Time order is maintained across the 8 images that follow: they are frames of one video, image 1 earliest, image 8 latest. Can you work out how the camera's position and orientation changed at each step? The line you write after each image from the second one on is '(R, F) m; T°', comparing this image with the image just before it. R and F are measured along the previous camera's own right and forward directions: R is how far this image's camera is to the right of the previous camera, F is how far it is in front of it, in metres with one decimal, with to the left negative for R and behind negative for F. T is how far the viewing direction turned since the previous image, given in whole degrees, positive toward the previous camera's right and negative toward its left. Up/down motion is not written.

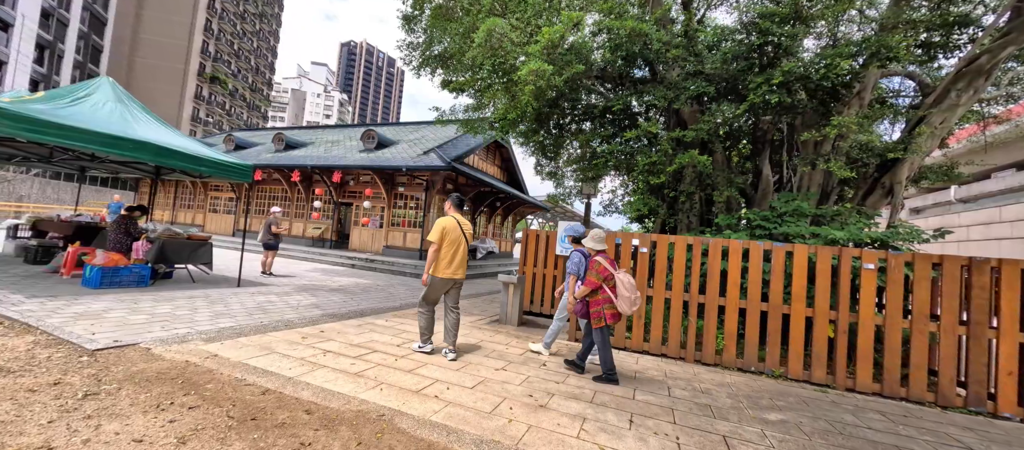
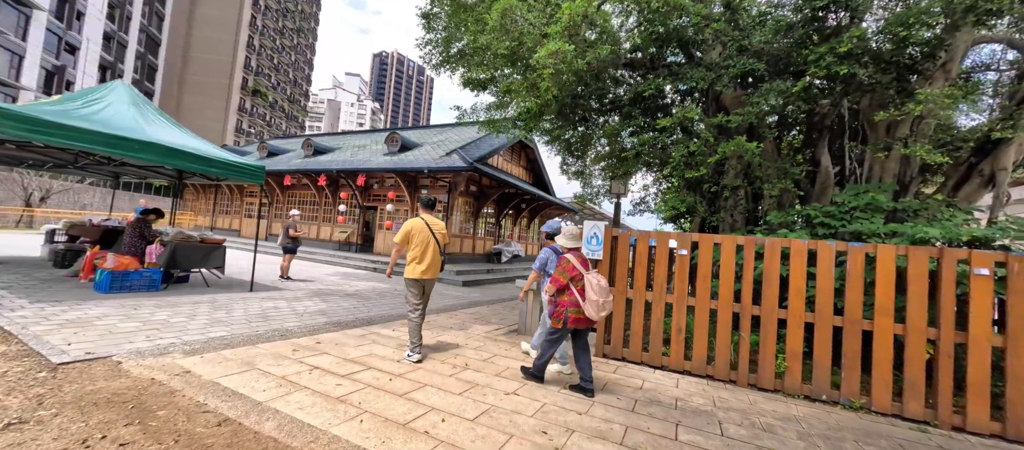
(+0.1, +0.5) m; -4°
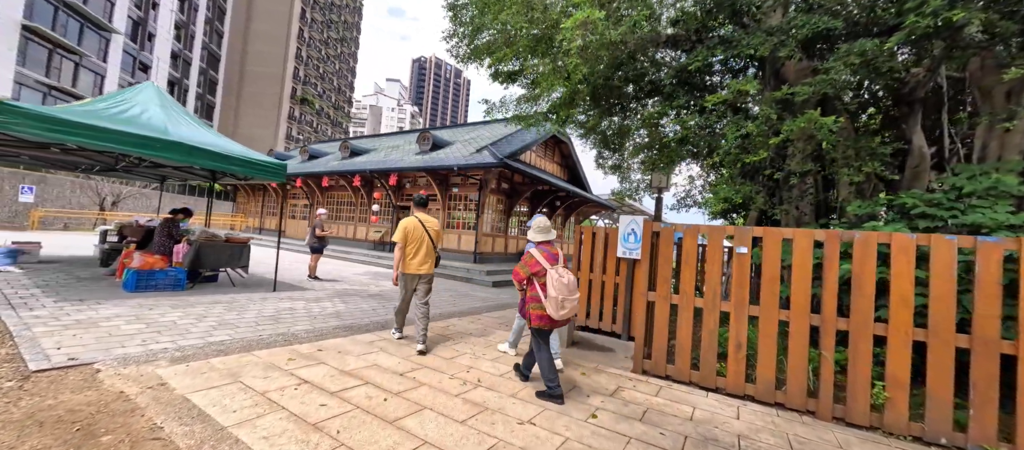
(+0.1, +0.5) m; -6°
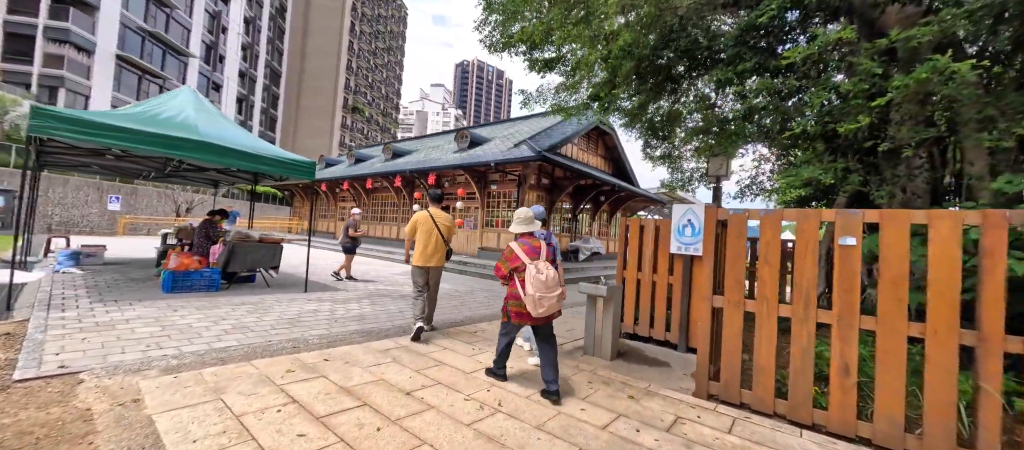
(+0.1, +0.5) m; -7°
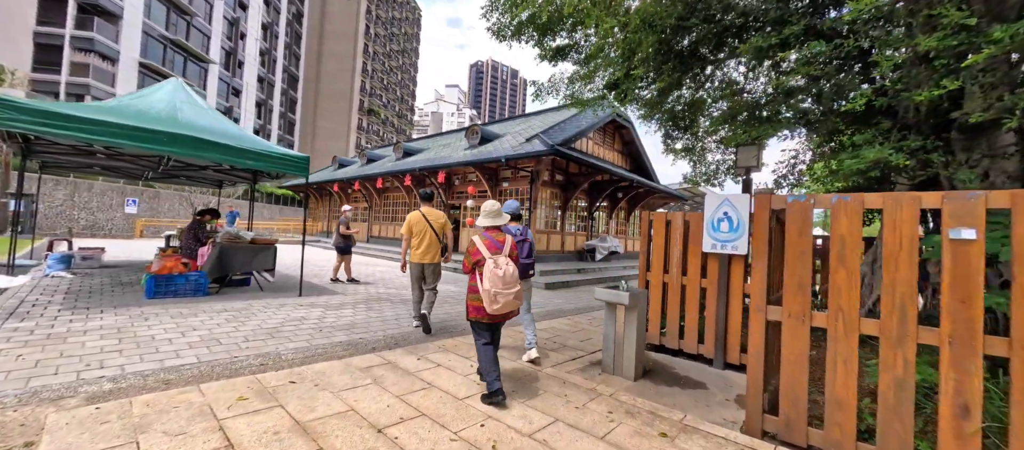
(+0.1, +0.5) m; -2°
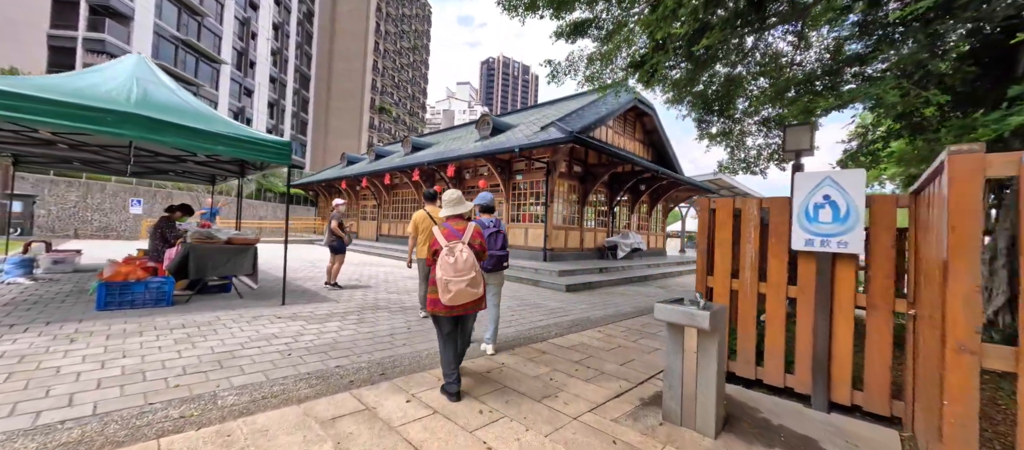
(-0.1, +0.8) m; -2°
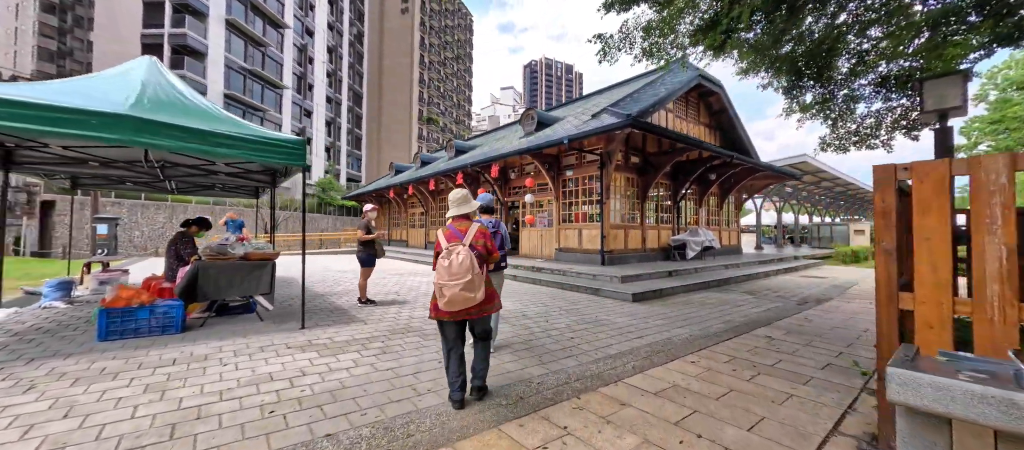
(0.0, +0.9) m; -8°
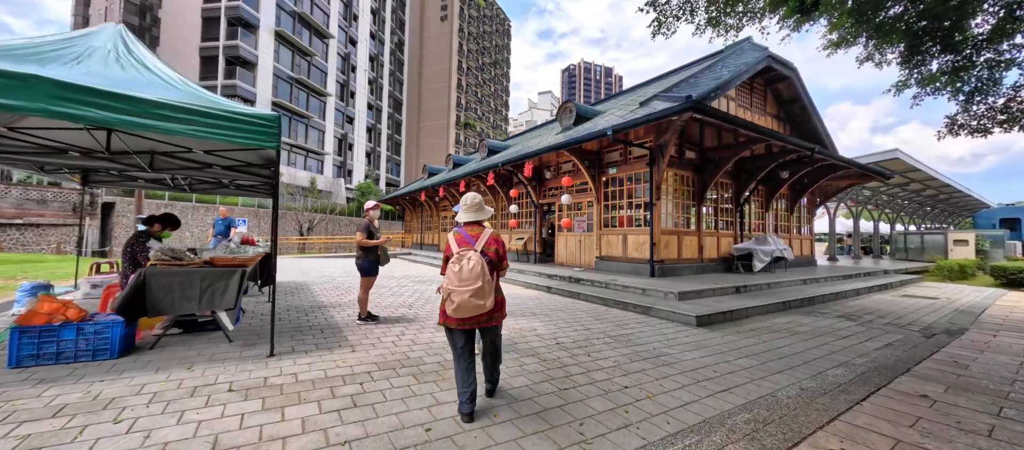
(0.0, +1.0) m; -5°
